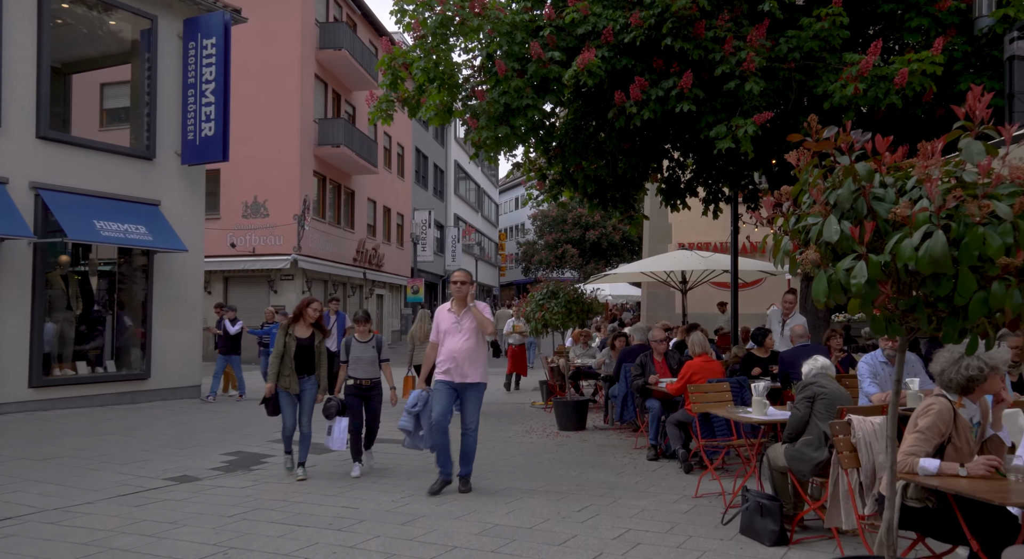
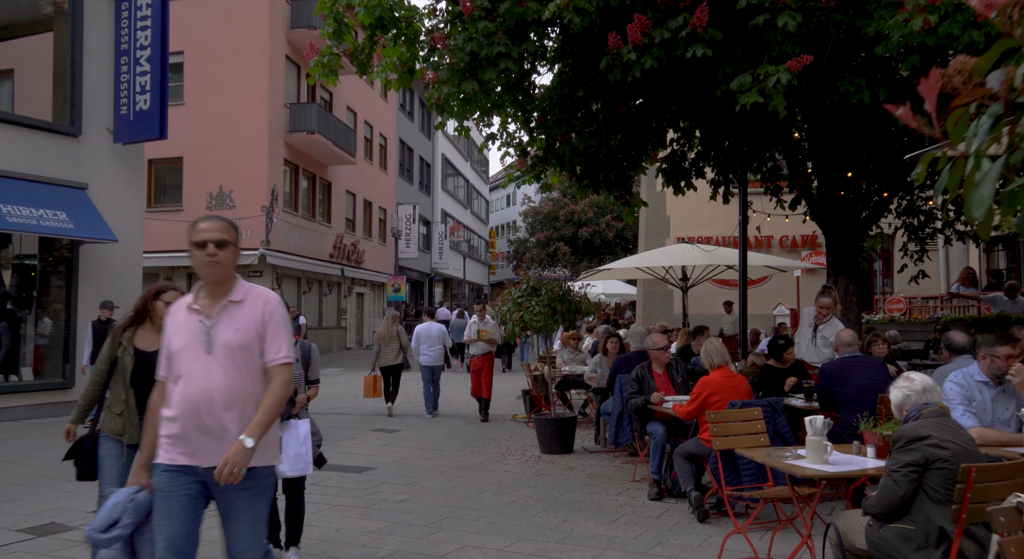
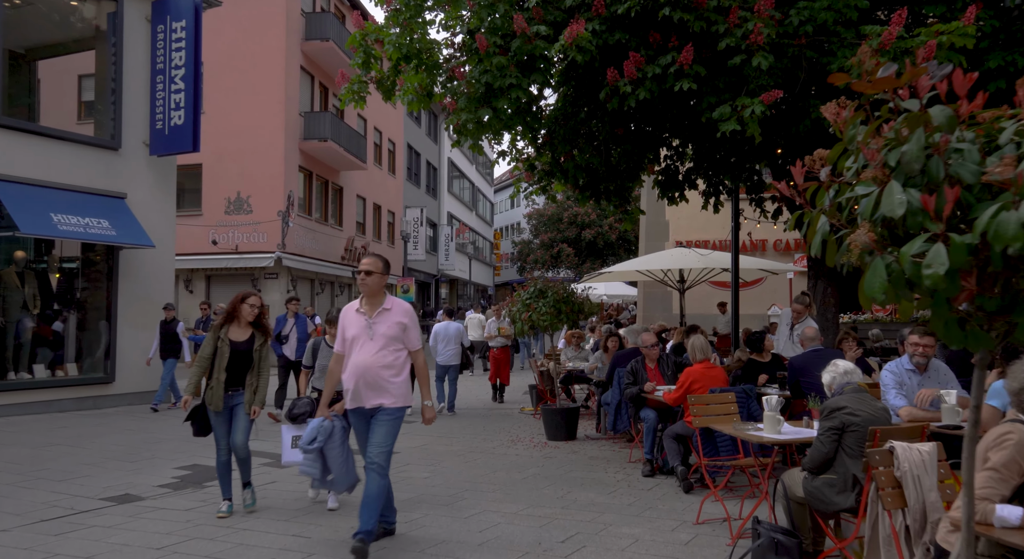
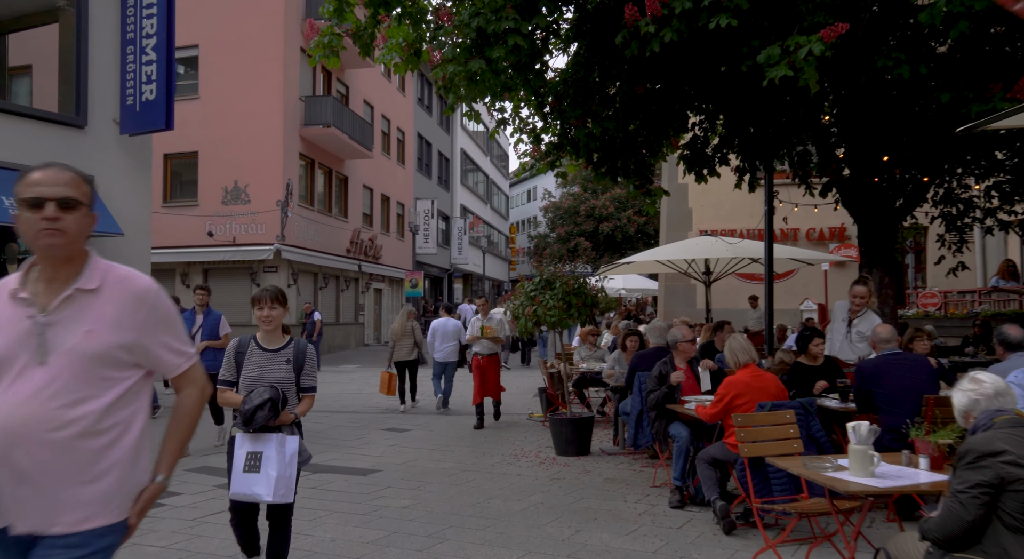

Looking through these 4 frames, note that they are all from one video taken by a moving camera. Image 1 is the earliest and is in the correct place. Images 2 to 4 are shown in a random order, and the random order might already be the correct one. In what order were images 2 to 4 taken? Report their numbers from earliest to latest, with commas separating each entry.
3, 2, 4
